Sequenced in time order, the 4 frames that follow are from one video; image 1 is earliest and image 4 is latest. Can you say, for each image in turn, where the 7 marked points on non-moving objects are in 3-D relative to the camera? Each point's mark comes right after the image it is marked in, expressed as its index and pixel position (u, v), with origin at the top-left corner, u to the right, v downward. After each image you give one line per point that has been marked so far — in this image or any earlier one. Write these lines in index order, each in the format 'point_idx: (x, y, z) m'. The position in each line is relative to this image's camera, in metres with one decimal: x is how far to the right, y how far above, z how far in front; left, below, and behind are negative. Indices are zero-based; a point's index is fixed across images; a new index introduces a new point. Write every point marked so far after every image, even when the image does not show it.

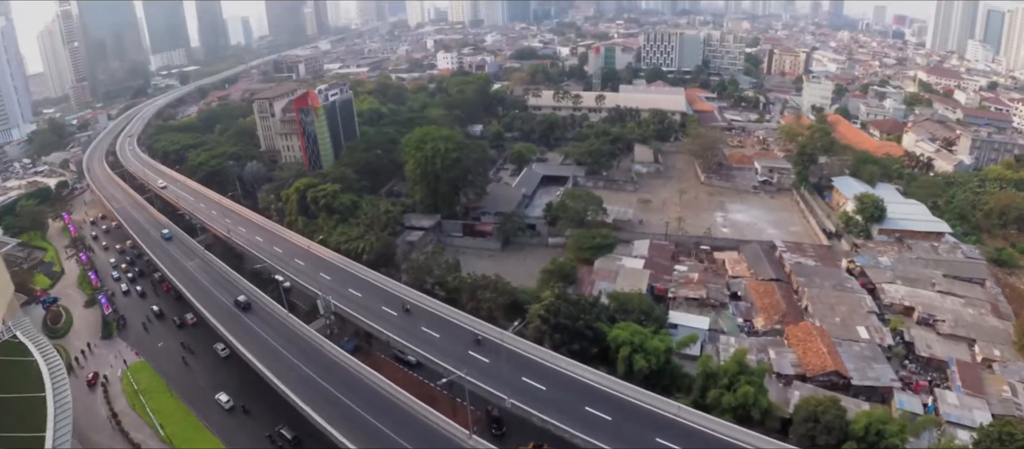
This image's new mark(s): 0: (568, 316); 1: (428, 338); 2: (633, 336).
0: (+1.7, -2.8, +18.4) m
1: (-2.6, -3.5, +19.0) m
2: (+3.5, -3.3, +18.0) m
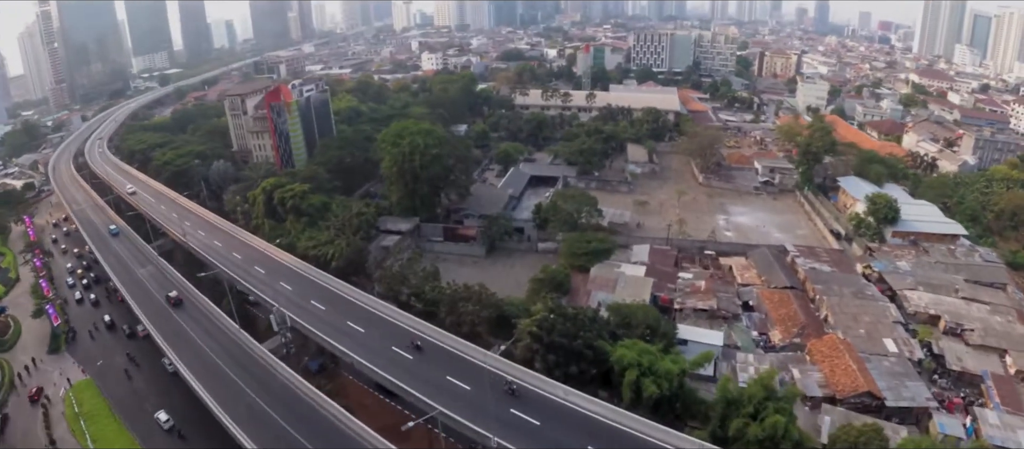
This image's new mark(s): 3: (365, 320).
0: (+1.3, -2.8, +15.6) m
1: (-3.0, -3.5, +16.2) m
2: (+3.2, -3.3, +15.3) m
3: (-4.4, -2.9, +18.5) m
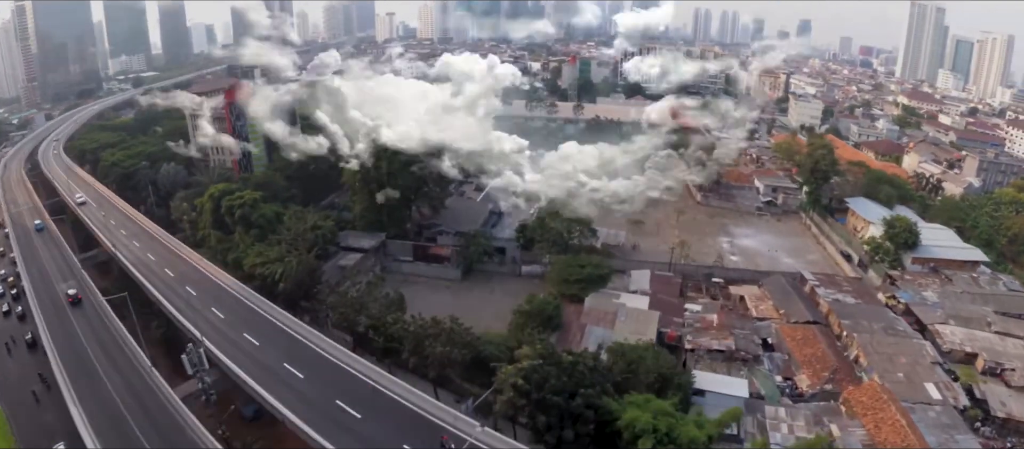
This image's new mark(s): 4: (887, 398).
0: (+0.9, -3.2, +12.2) m
1: (-3.4, -3.9, +12.6) m
2: (+2.8, -3.7, +11.9) m
3: (-5.0, -3.3, +14.9) m
4: (+10.2, -4.7, +16.8) m
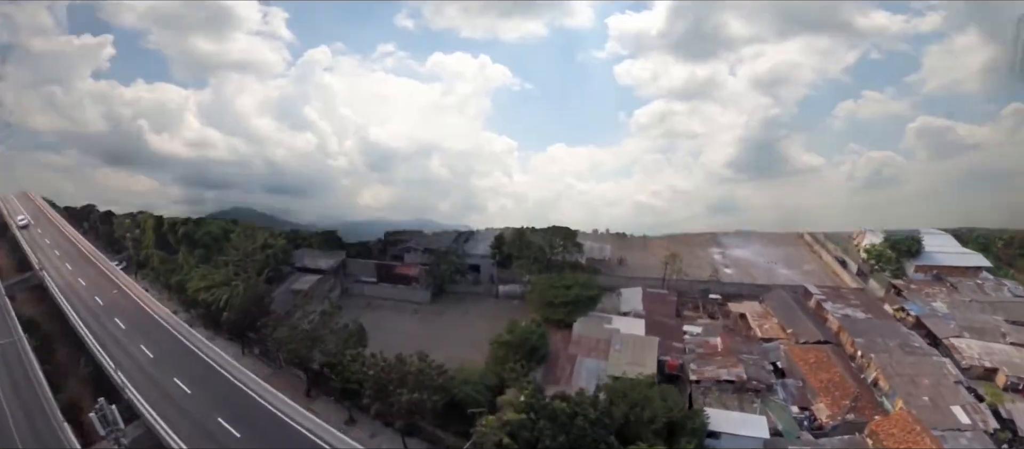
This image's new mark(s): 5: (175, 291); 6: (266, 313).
0: (+0.6, -3.5, +10.0) m
1: (-3.7, -4.3, +10.3) m
2: (+2.5, -4.0, +9.8) m
3: (-5.3, -3.7, +12.5) m
4: (+9.8, -5.0, +14.8) m
5: (-10.6, -2.0, +19.6) m
6: (-6.9, -2.5, +17.7) m
